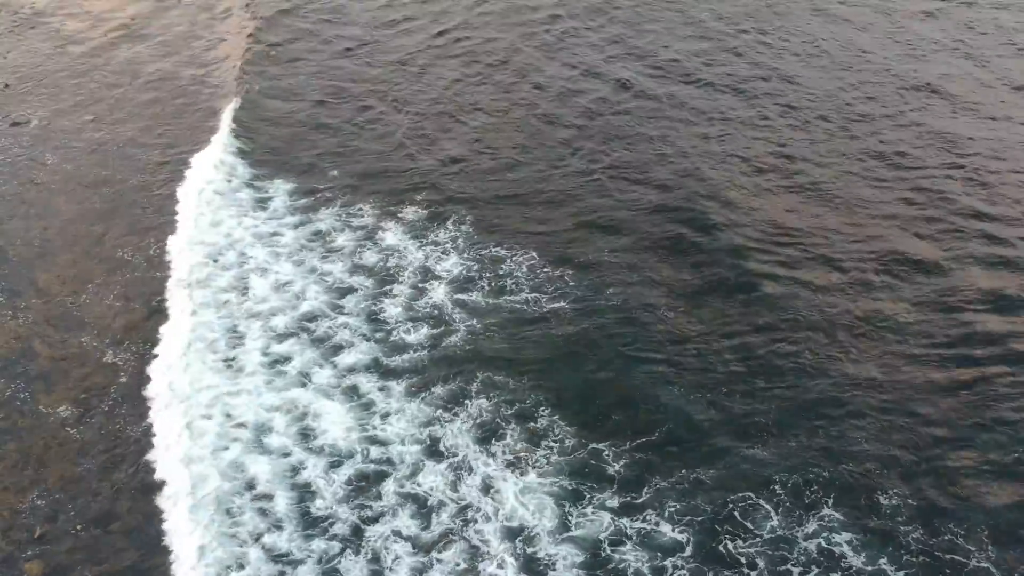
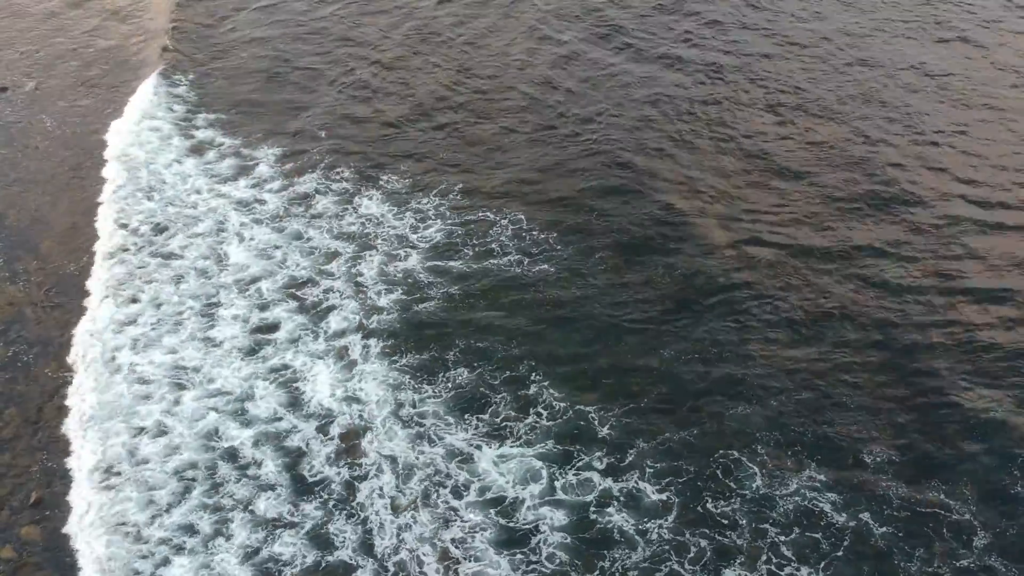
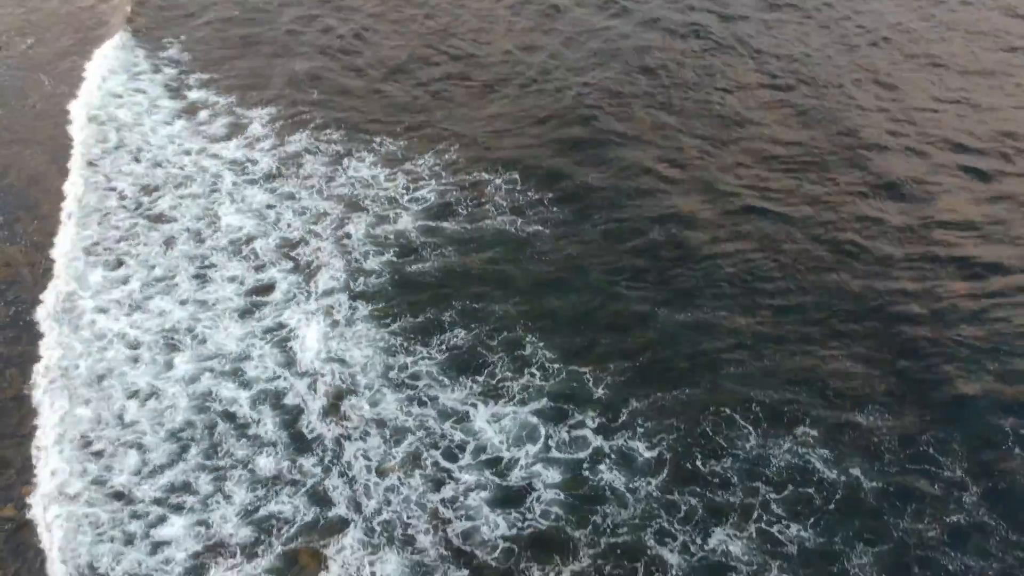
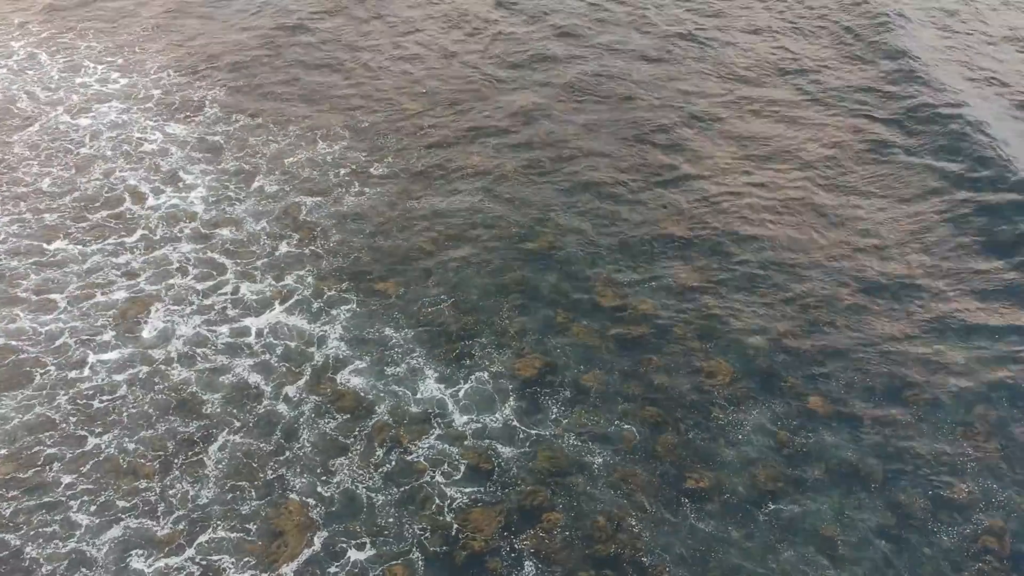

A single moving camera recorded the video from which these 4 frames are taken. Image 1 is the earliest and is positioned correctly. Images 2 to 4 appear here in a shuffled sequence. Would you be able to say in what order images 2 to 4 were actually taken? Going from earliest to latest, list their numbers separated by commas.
2, 3, 4
